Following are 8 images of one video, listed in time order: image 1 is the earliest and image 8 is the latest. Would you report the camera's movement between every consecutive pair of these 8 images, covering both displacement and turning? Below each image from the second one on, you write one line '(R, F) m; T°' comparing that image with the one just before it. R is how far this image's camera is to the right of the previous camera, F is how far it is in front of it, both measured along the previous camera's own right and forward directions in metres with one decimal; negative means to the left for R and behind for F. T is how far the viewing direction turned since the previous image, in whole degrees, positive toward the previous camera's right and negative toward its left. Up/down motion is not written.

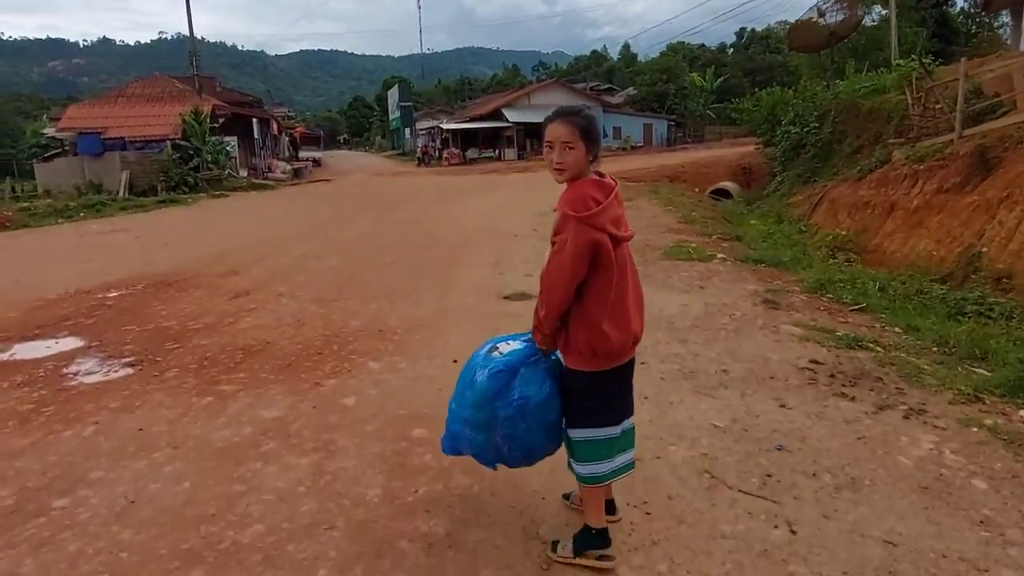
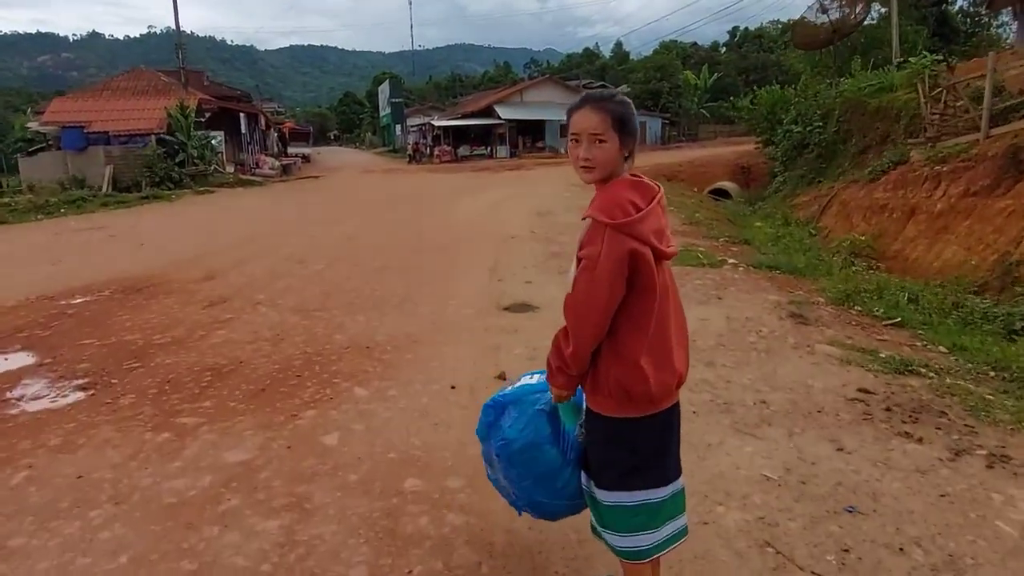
(-0.1, +0.6) m; +1°
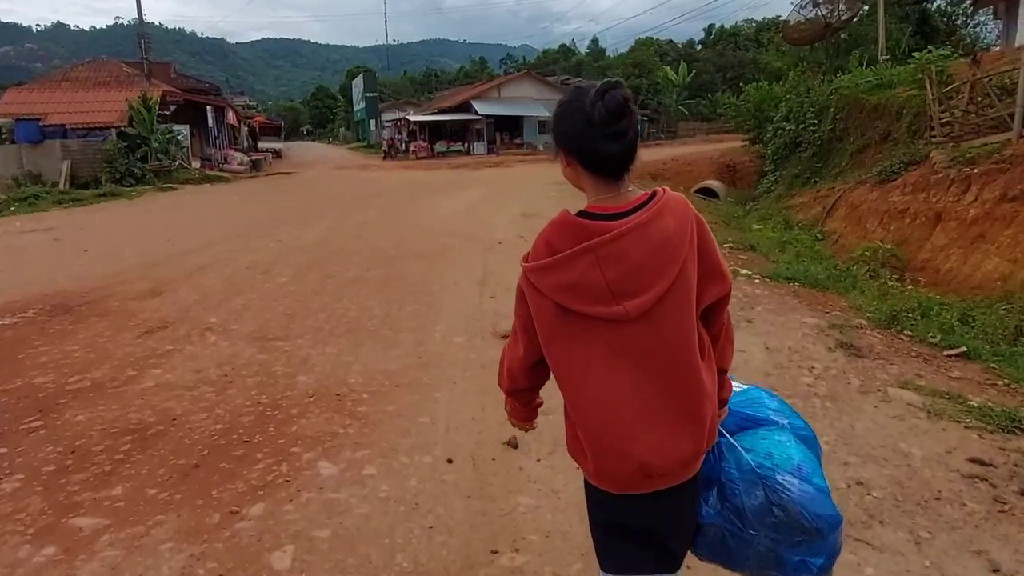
(-0.2, +1.0) m; +2°
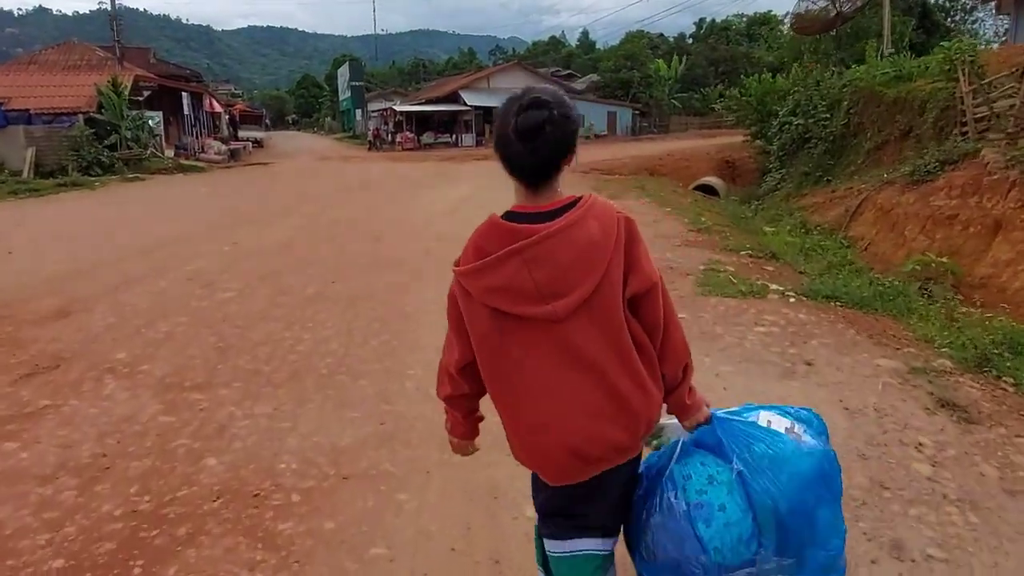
(-0.1, +1.3) m; +1°
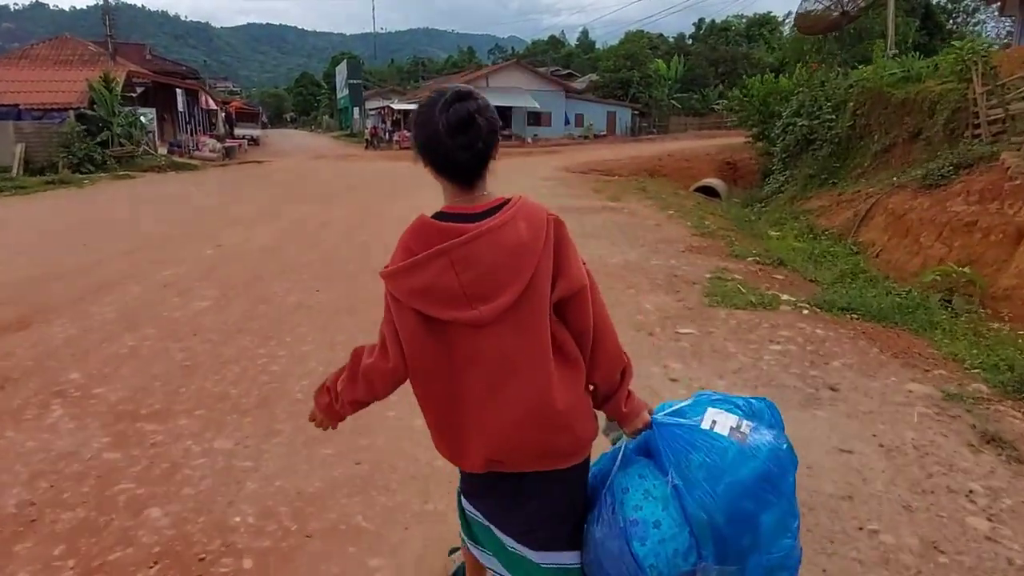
(0.0, +0.4) m; 0°
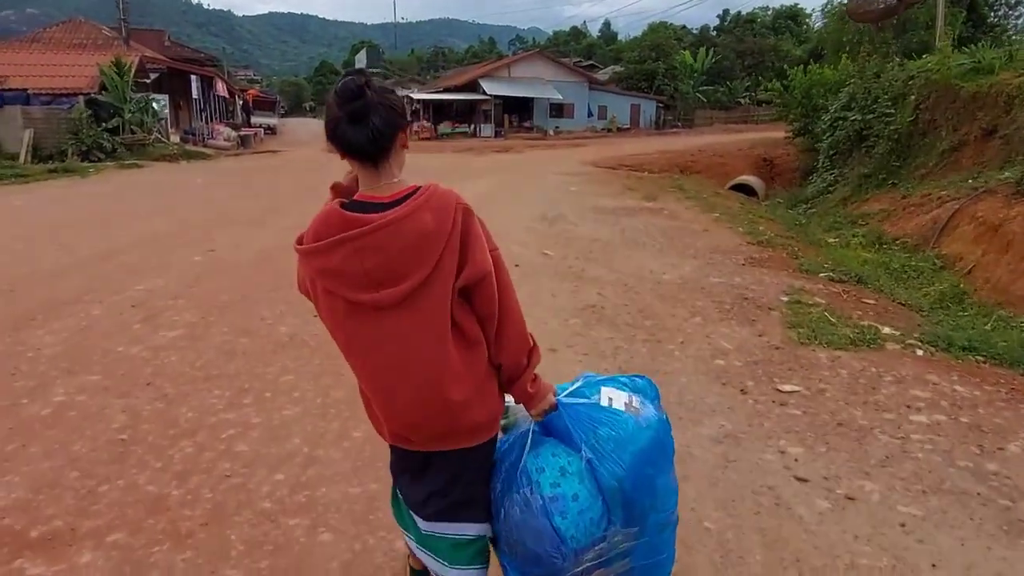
(-0.2, +1.2) m; -1°
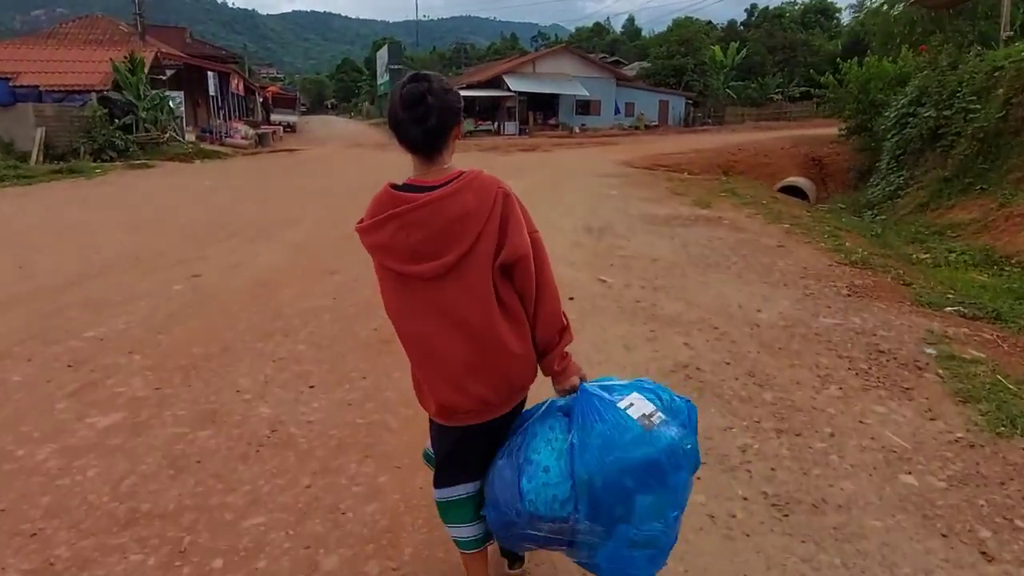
(-0.3, +1.5) m; -2°
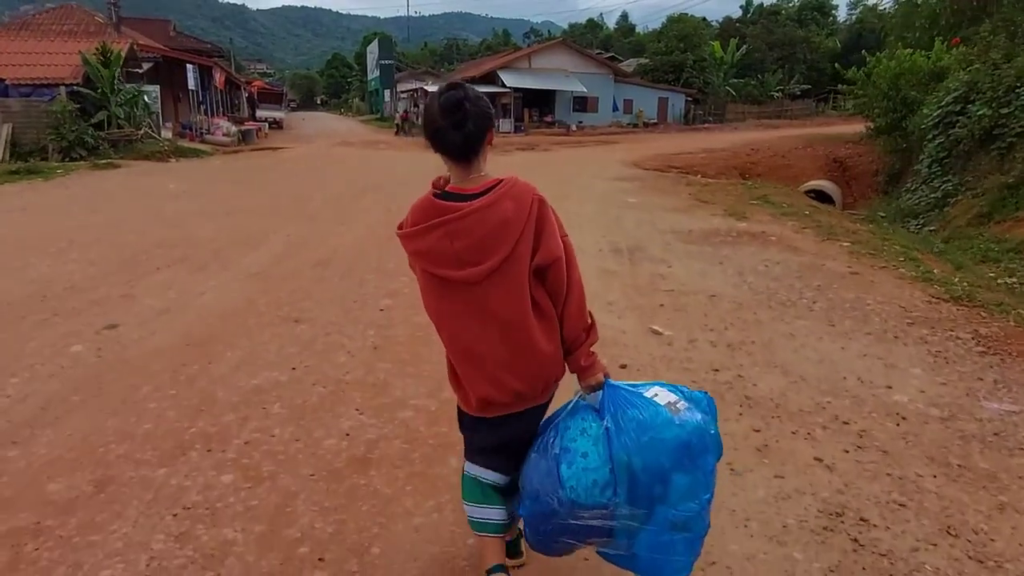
(-0.2, +1.6) m; +1°
